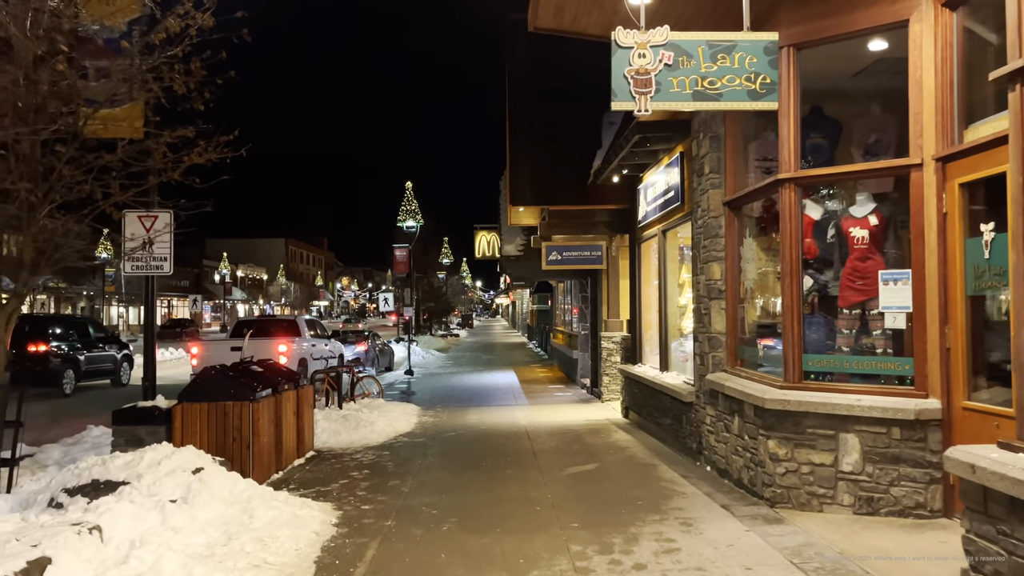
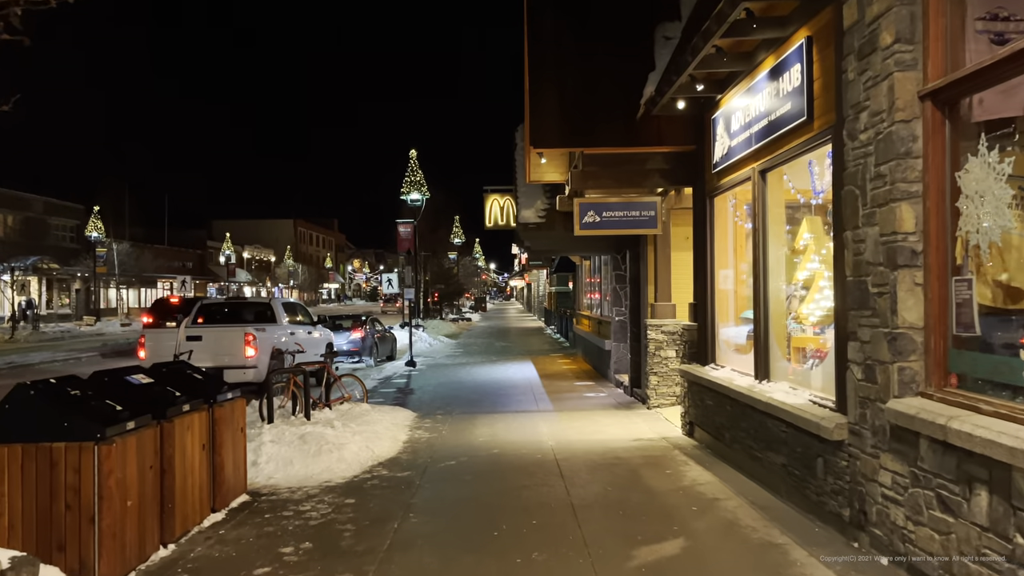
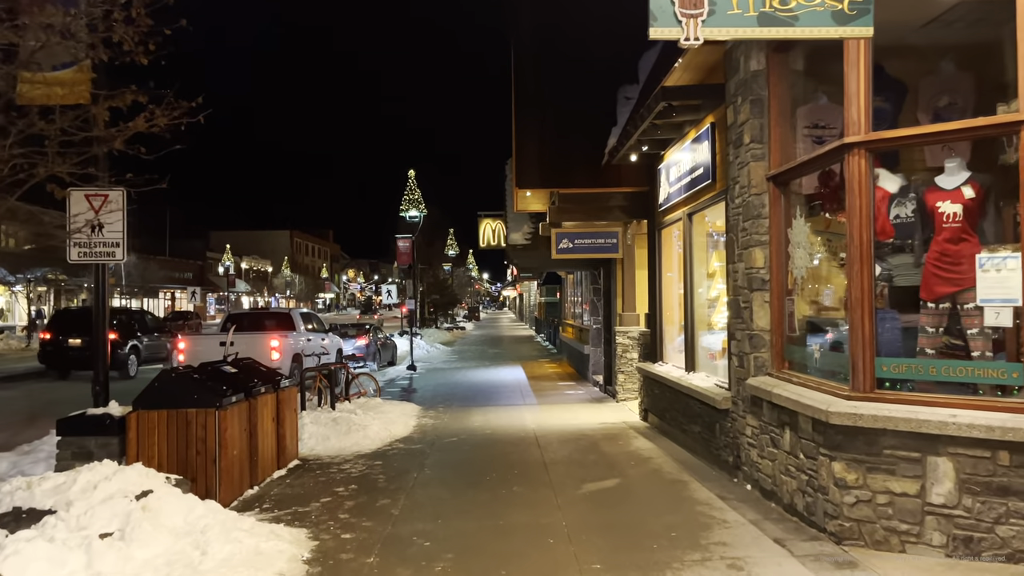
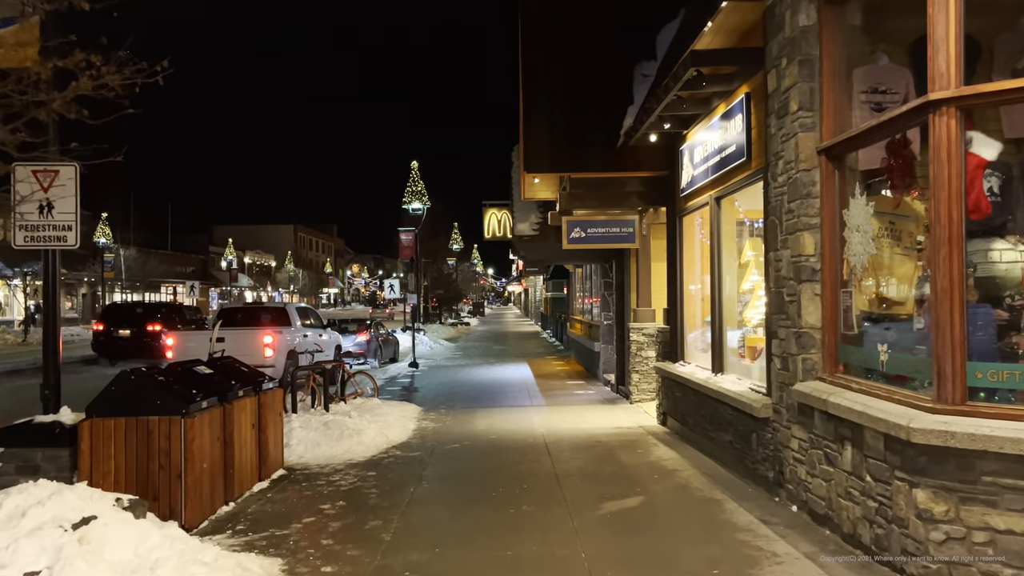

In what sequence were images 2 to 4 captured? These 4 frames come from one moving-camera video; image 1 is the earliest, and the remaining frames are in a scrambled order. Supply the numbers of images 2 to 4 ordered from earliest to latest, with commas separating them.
3, 4, 2
